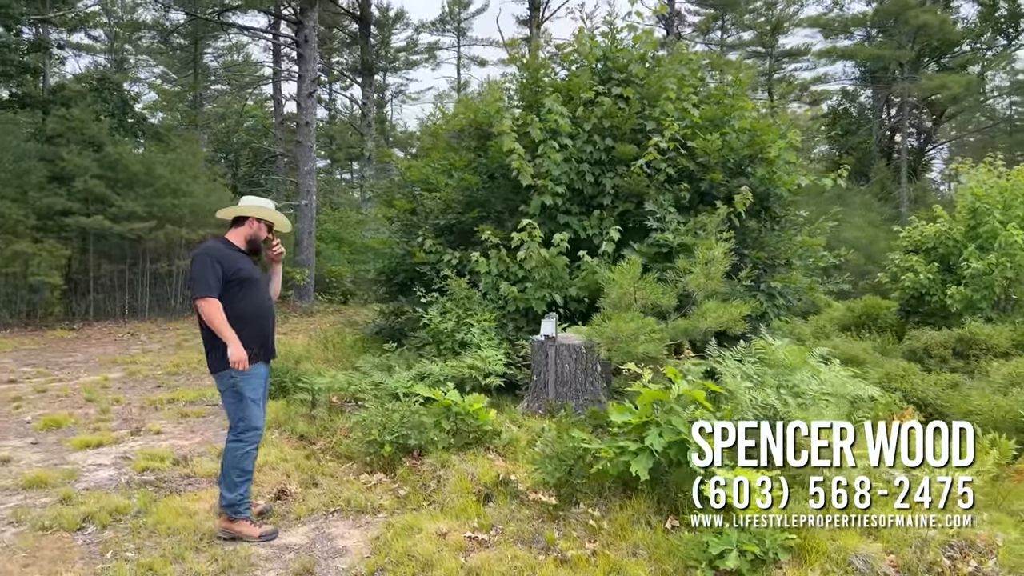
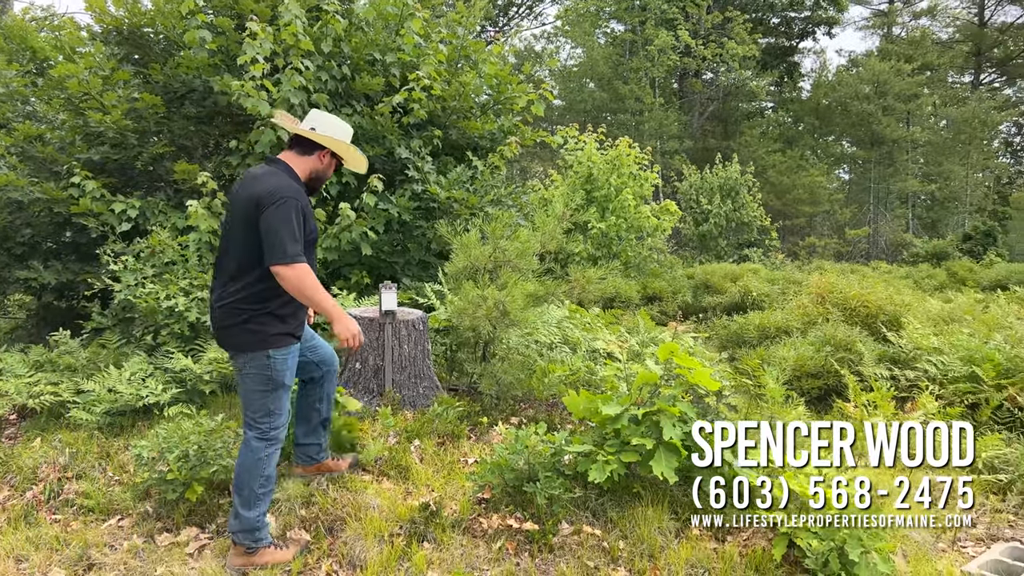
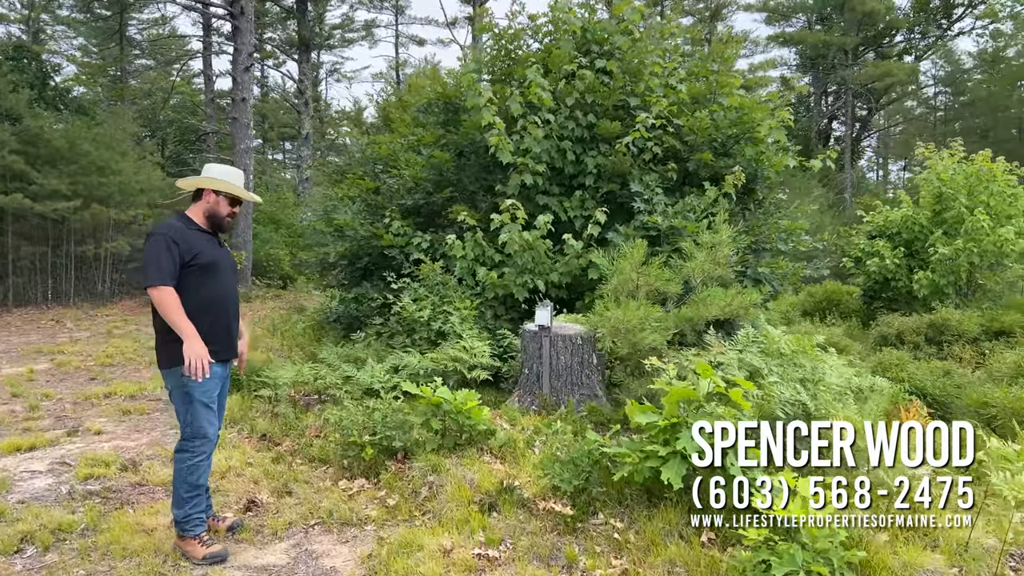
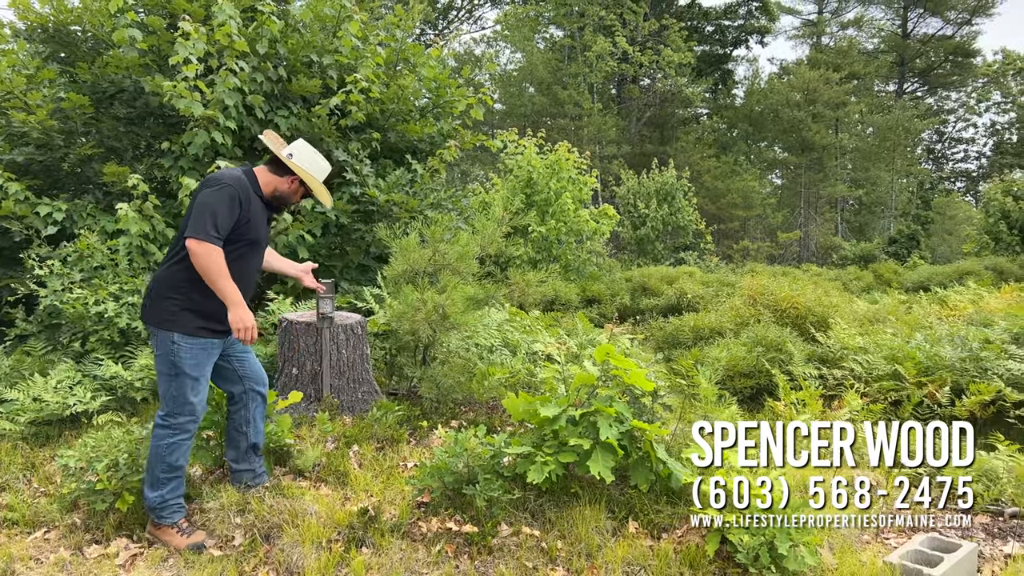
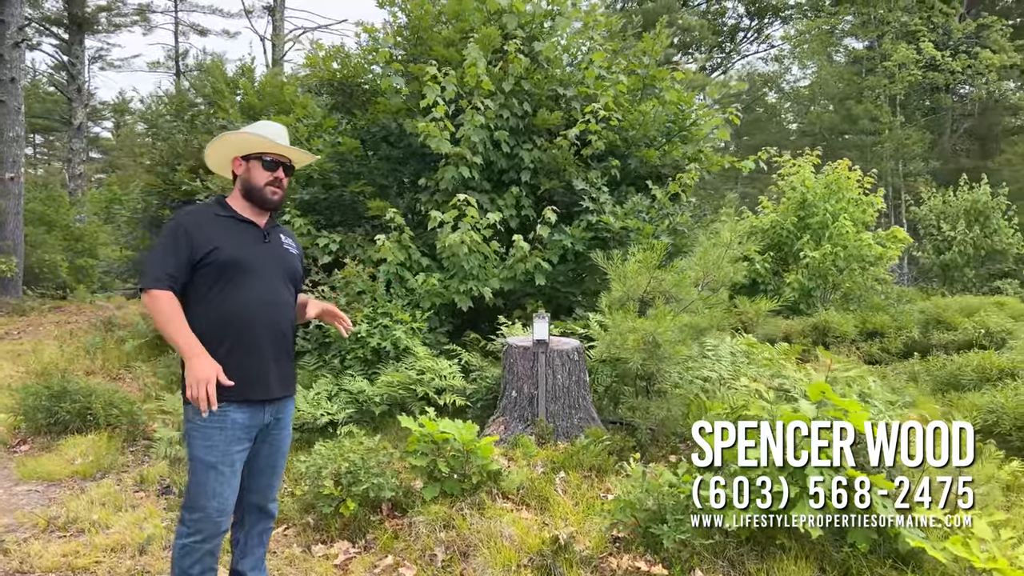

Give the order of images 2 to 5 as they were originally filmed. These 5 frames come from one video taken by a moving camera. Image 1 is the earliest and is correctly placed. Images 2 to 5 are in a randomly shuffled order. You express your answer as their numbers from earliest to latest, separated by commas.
3, 5, 2, 4
